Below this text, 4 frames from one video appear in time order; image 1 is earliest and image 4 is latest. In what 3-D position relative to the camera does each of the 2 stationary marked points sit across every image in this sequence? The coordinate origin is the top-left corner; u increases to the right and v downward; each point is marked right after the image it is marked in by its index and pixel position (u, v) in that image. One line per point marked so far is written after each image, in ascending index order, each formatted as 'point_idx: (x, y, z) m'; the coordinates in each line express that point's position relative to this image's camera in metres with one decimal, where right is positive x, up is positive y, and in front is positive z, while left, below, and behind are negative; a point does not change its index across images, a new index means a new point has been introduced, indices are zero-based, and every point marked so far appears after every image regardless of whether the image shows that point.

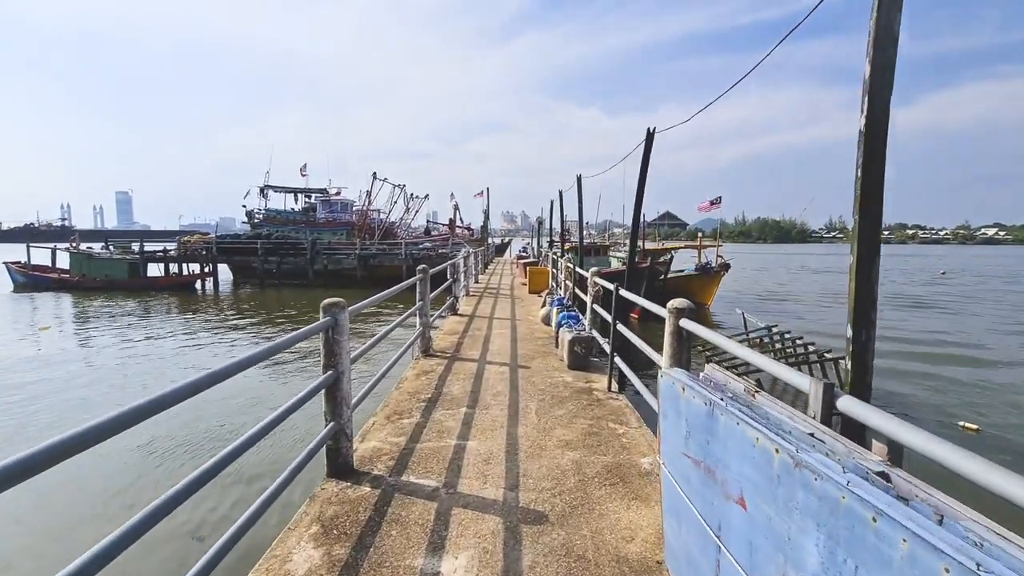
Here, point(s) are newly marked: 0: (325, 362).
0: (-1.1, -0.4, +3.1) m
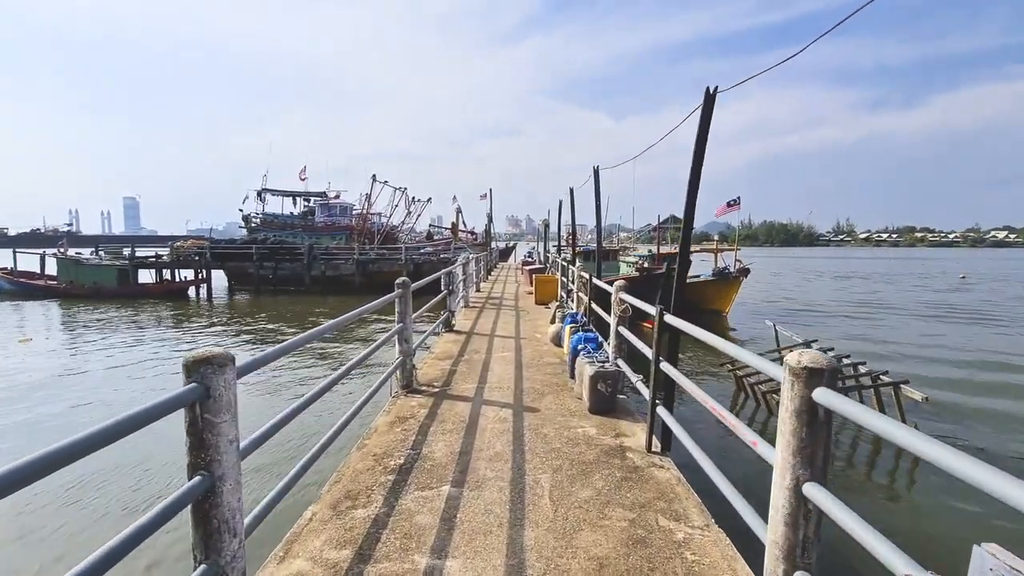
0: (-1.1, -0.6, +1.8) m
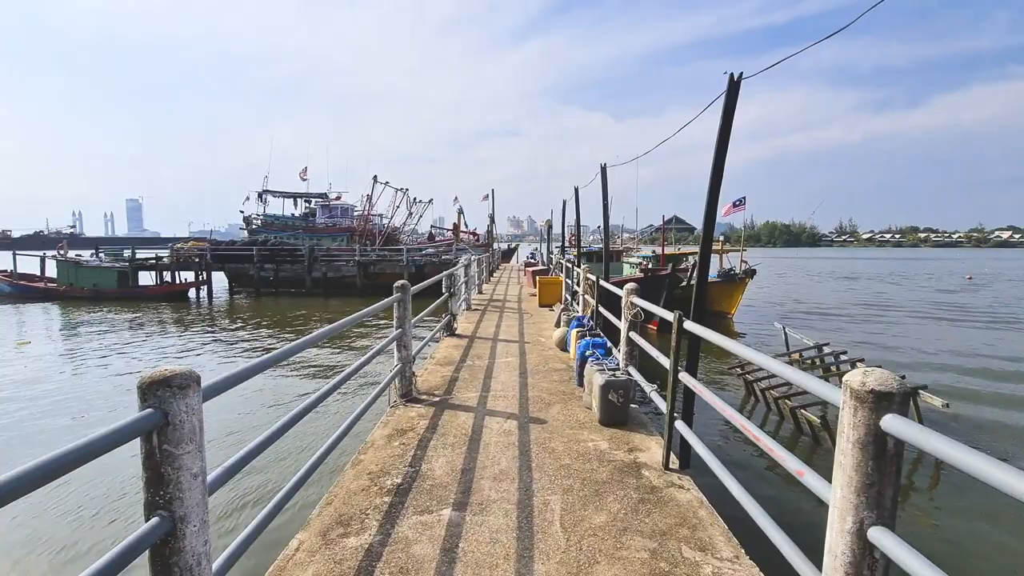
0: (-1.1, -0.6, +1.5) m
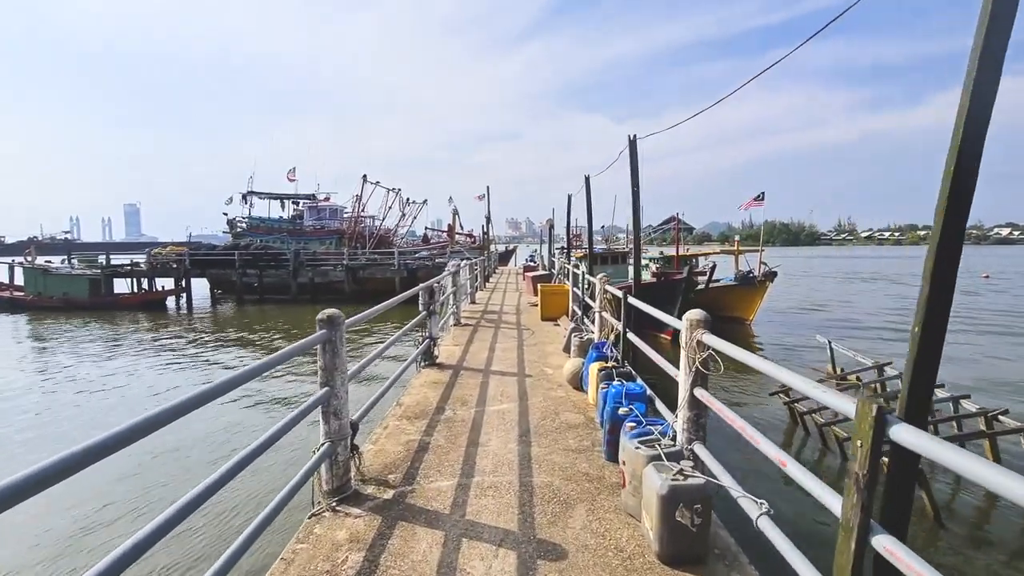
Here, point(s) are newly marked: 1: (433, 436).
0: (-1.1, -0.8, -0.2) m
1: (-0.6, -1.1, +4.0) m
